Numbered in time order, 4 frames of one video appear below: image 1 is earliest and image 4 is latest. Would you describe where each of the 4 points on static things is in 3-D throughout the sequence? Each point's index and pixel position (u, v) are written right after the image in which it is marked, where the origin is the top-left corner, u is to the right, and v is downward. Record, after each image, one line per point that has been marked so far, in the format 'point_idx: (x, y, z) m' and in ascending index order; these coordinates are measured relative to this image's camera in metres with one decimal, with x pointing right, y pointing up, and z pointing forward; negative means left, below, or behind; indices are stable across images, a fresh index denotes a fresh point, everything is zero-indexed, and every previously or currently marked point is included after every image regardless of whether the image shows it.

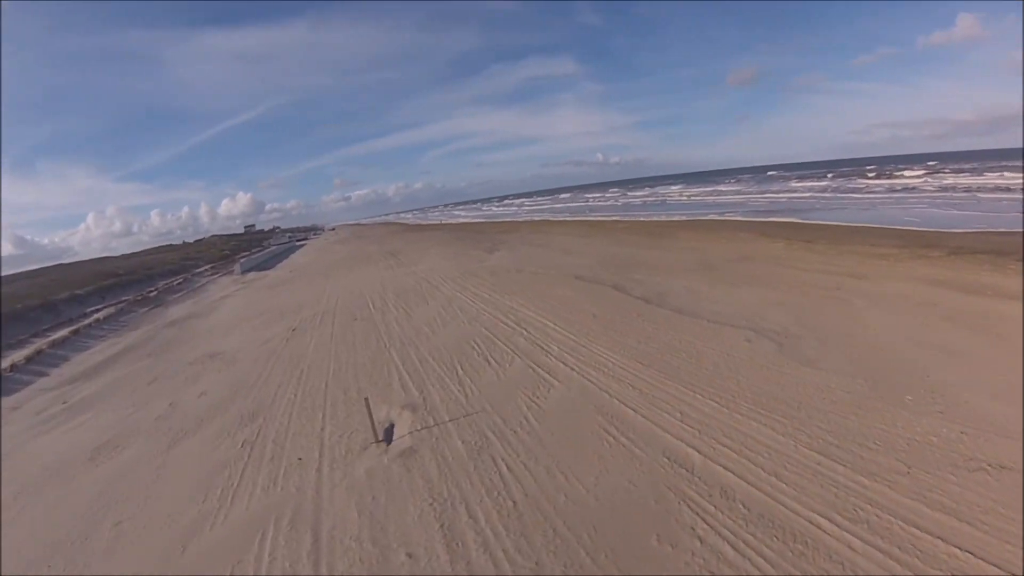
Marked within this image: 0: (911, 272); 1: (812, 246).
0: (+8.9, +0.4, +12.1) m
1: (+8.8, +1.2, +15.6) m
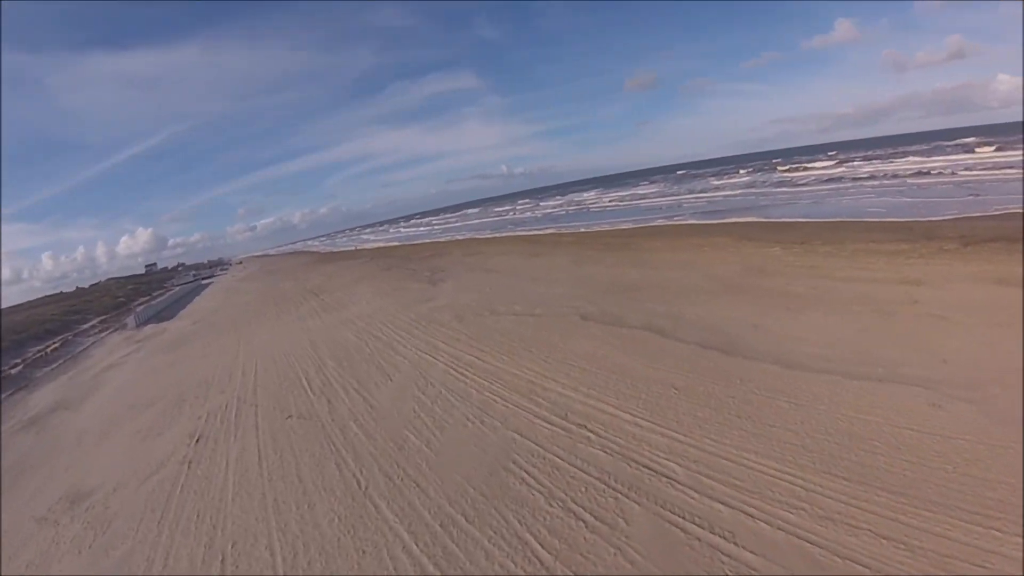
0: (+8.6, +0.5, +10.7) m
1: (+7.9, +1.1, +14.1) m
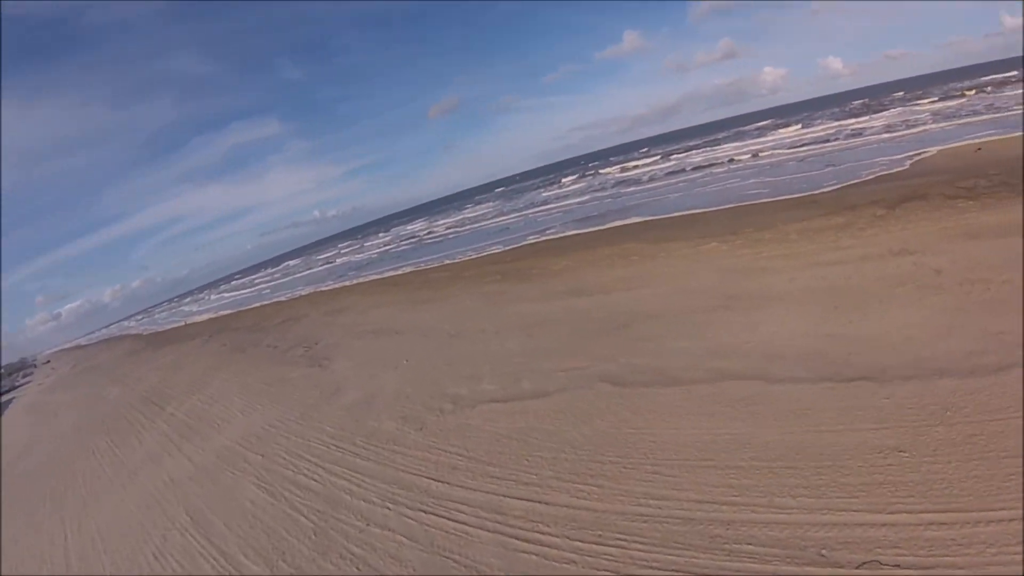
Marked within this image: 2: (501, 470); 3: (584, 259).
0: (+7.6, +1.1, +10.4) m
1: (+5.8, +1.3, +13.5) m
2: (0.0, -2.0, +5.8) m
3: (+2.3, +1.1, +17.2) m
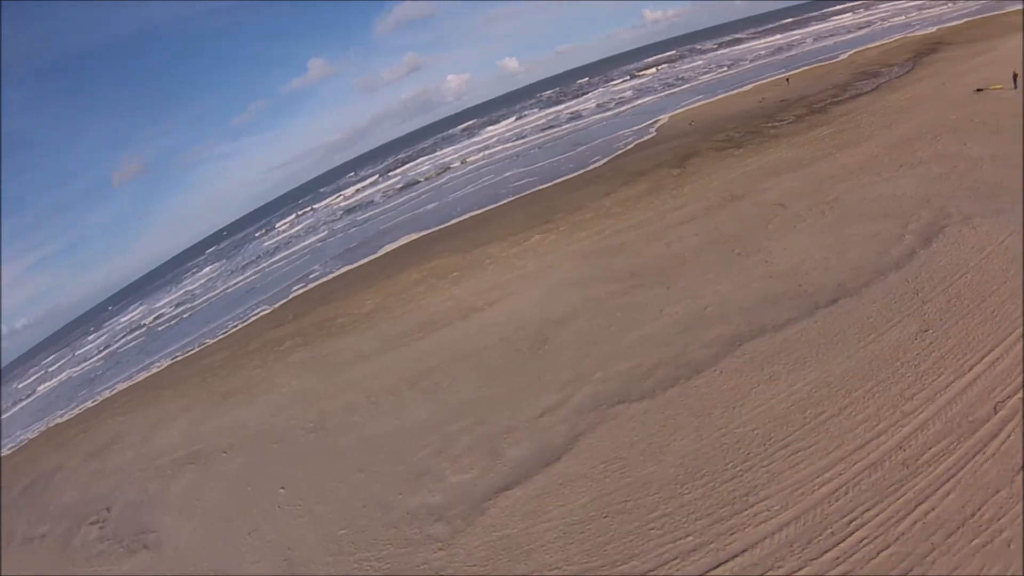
0: (+4.3, +2.4, +11.9) m
1: (+1.4, +1.7, +13.7) m
2: (+1.0, -2.2, +4.3) m
3: (-3.1, +0.1, +15.4) m
